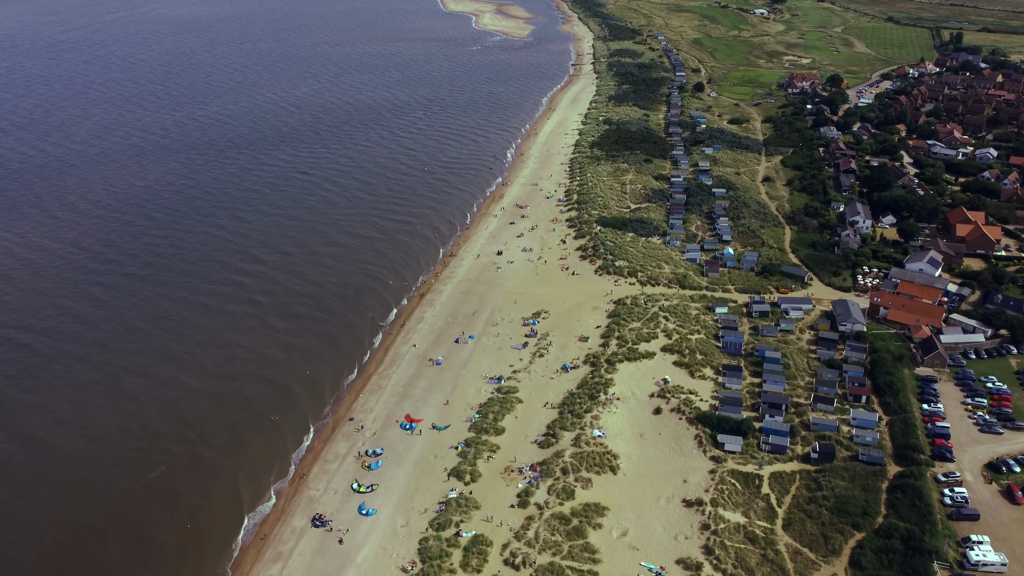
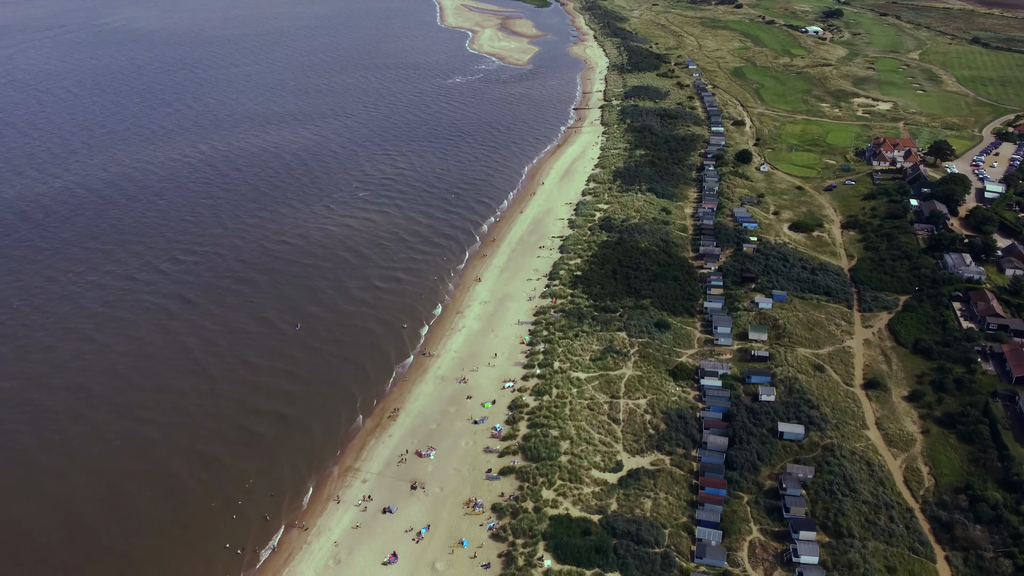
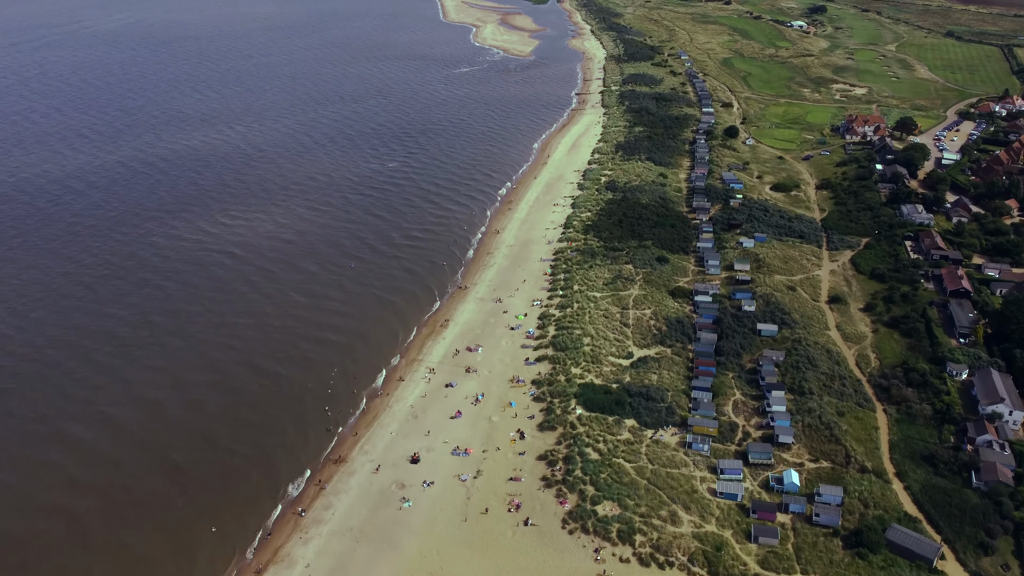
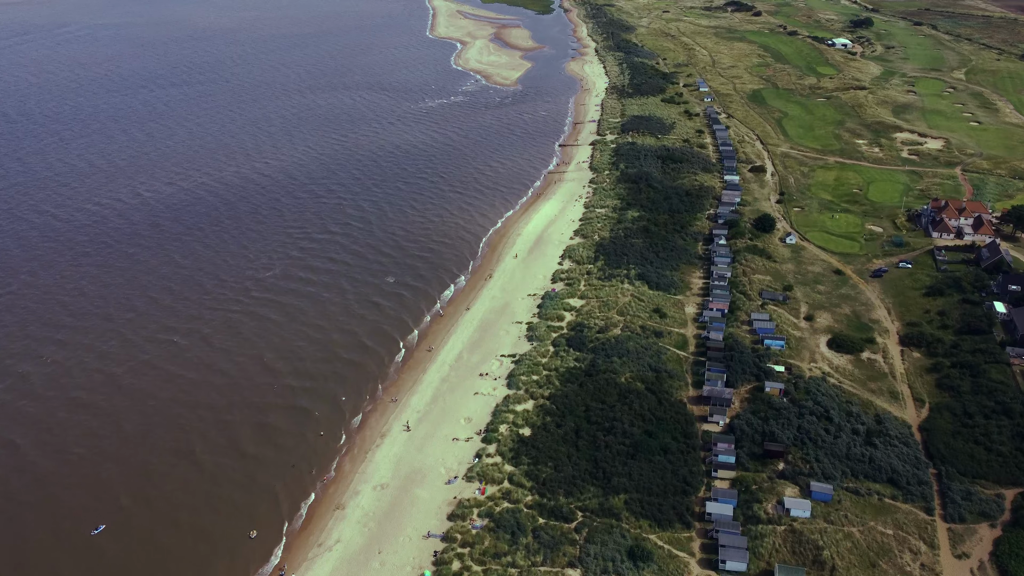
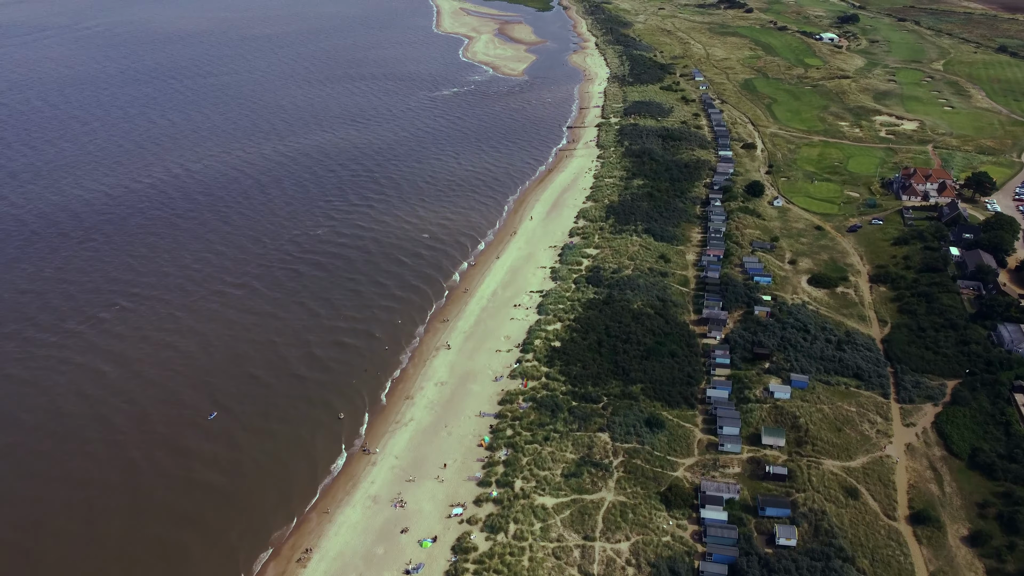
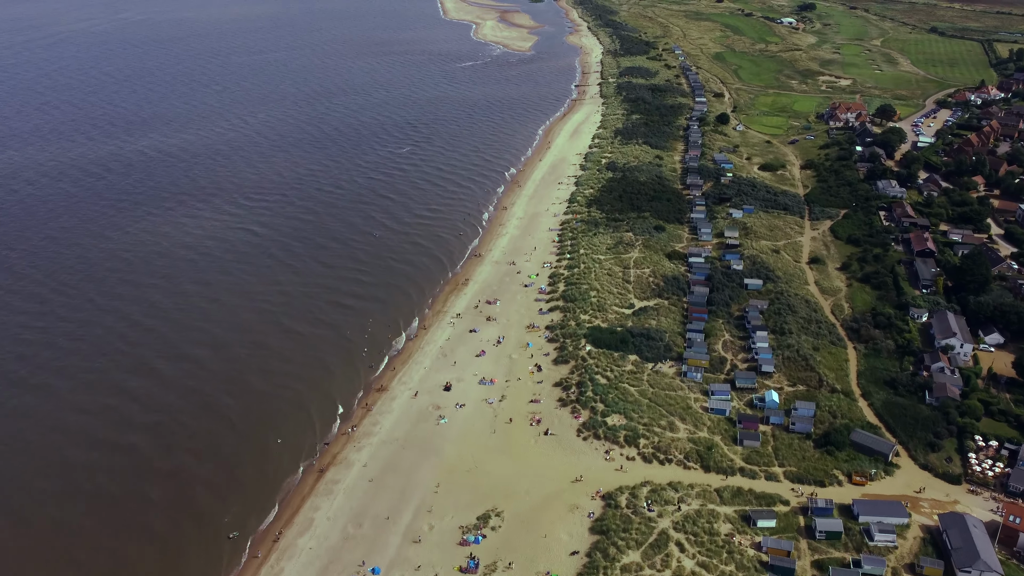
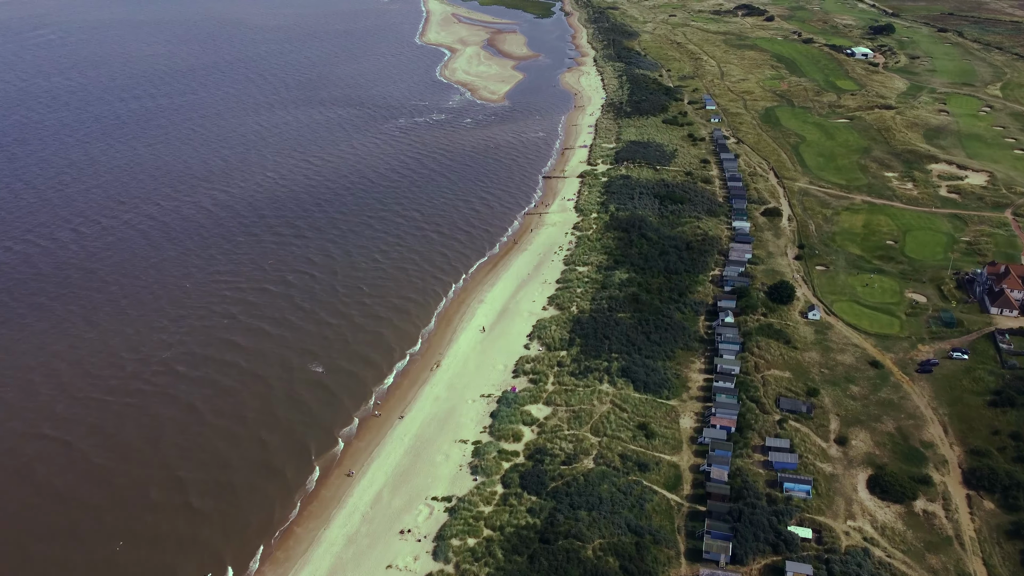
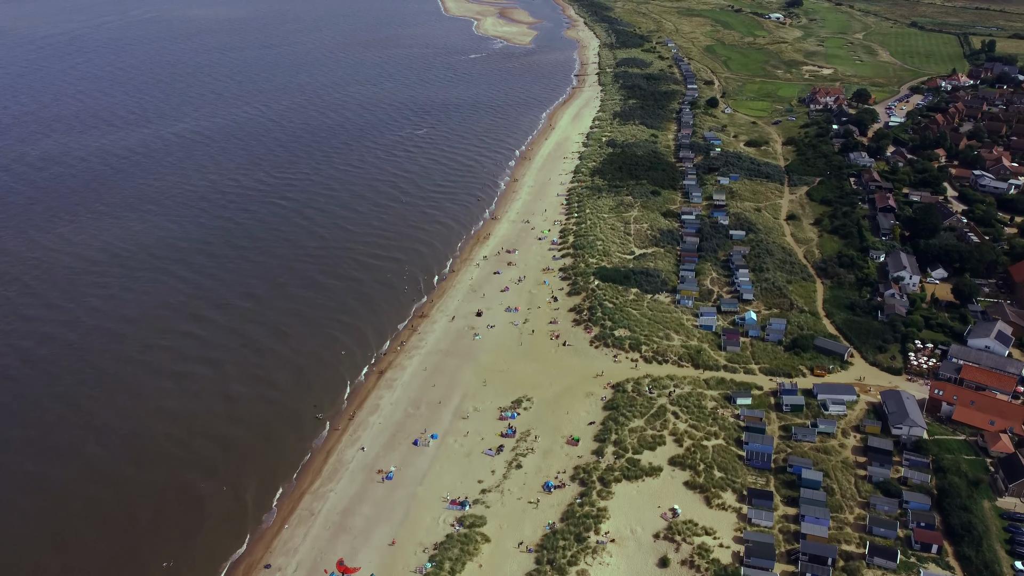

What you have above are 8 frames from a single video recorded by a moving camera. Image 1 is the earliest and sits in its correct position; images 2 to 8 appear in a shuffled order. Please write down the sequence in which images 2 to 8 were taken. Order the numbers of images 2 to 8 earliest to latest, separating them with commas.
8, 6, 3, 2, 5, 4, 7
